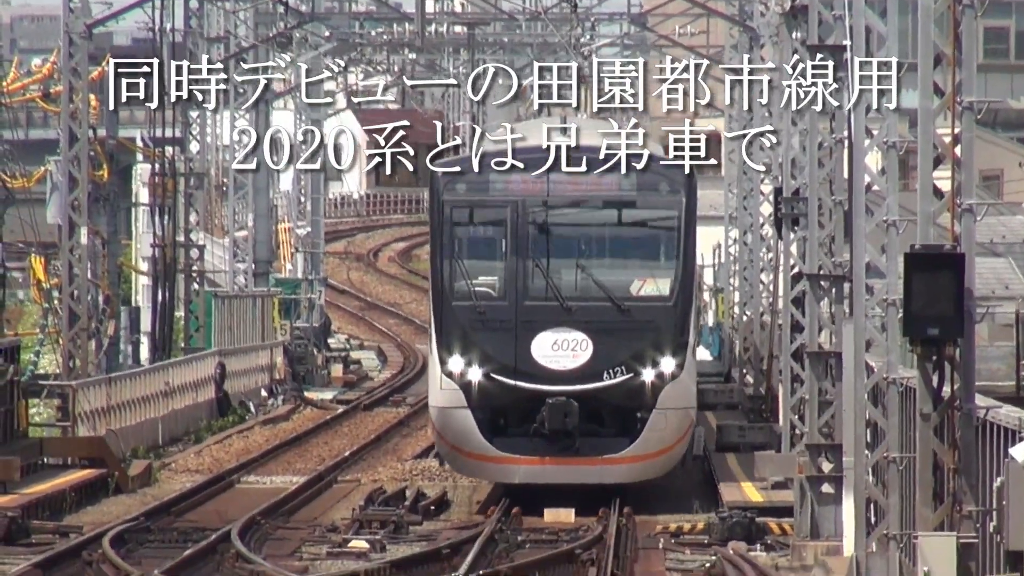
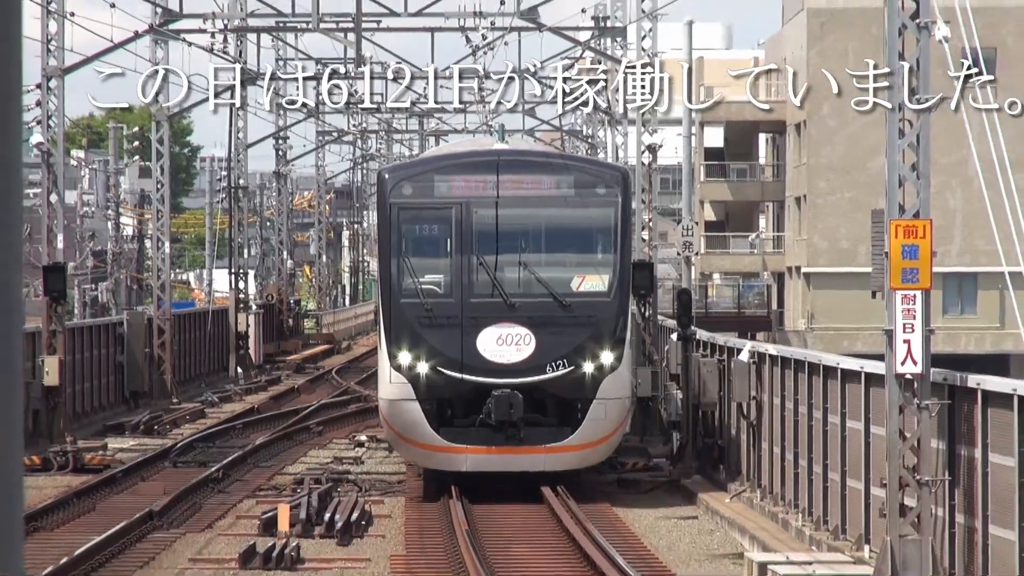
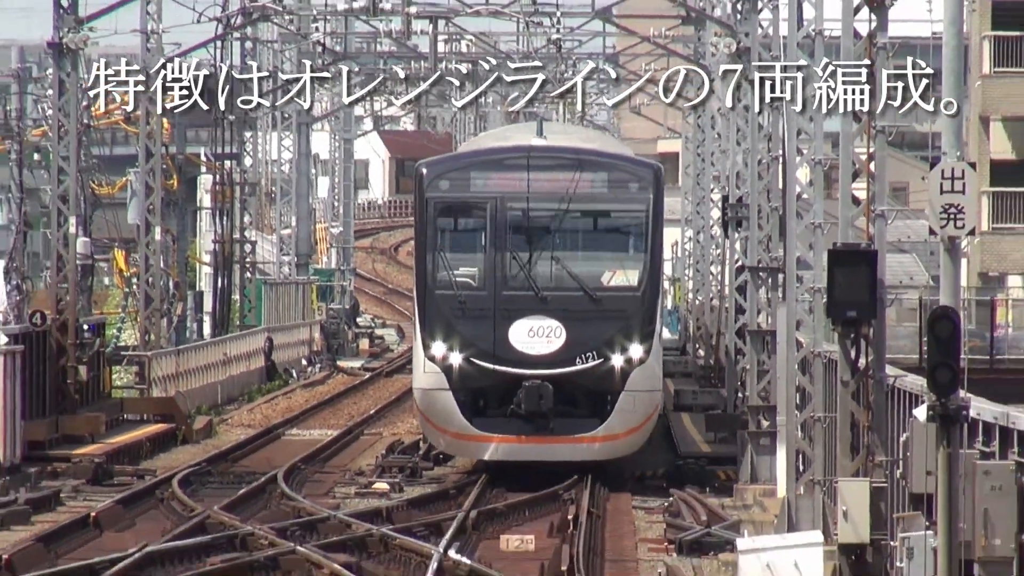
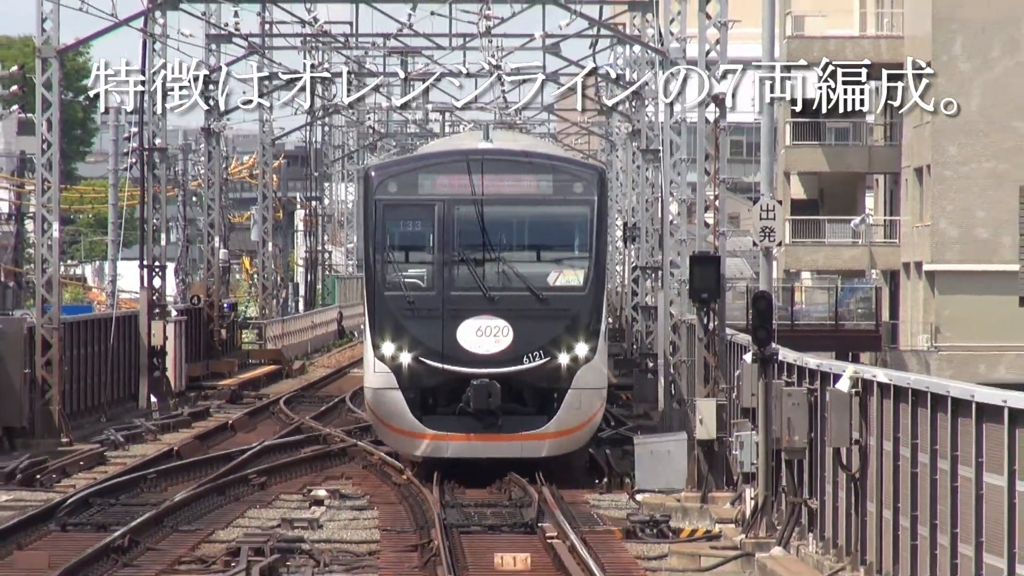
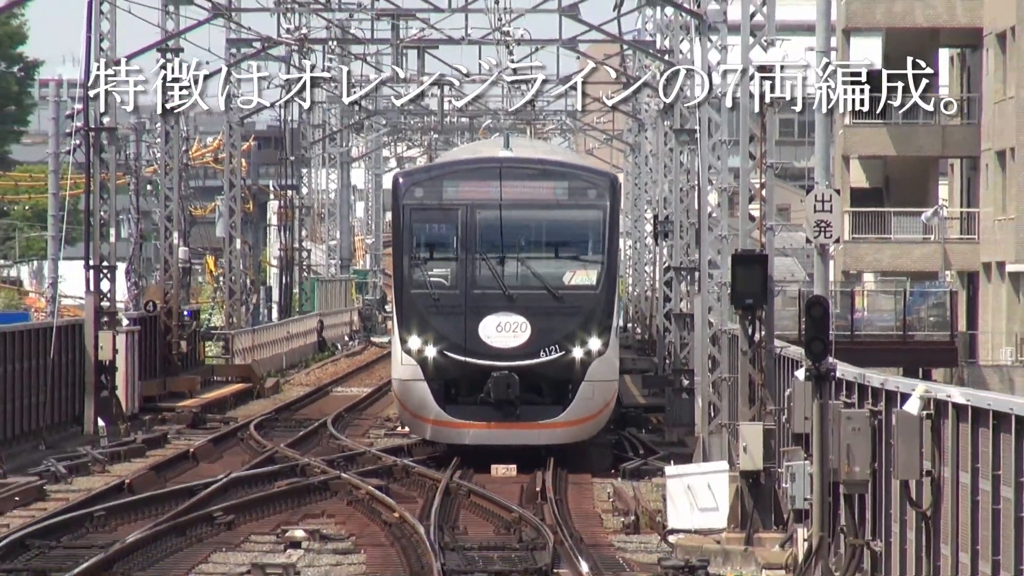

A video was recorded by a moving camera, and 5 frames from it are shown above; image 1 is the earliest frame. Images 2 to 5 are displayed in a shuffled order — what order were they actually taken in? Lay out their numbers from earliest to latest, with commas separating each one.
3, 5, 4, 2
